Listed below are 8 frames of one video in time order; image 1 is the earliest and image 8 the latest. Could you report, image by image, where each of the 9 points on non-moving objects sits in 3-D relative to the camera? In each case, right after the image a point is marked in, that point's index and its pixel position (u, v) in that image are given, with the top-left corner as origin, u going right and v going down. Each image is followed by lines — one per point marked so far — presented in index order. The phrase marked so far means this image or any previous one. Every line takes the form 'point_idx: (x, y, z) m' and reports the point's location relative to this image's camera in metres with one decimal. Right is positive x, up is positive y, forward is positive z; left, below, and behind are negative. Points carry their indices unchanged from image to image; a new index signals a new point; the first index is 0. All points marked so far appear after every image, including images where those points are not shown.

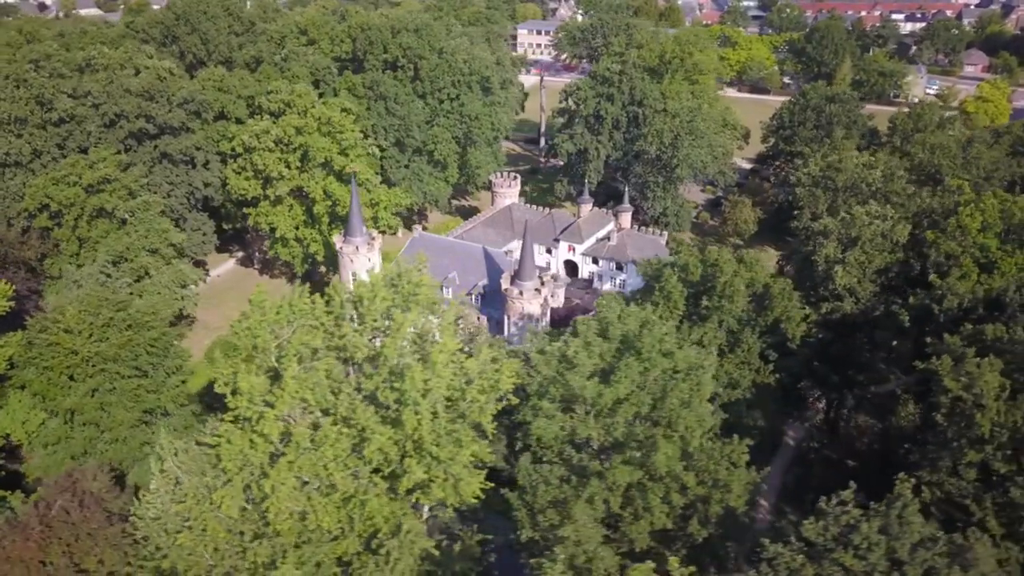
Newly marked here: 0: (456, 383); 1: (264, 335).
0: (-1.7, -2.3, +19.7) m
1: (-6.1, -1.2, +19.9) m
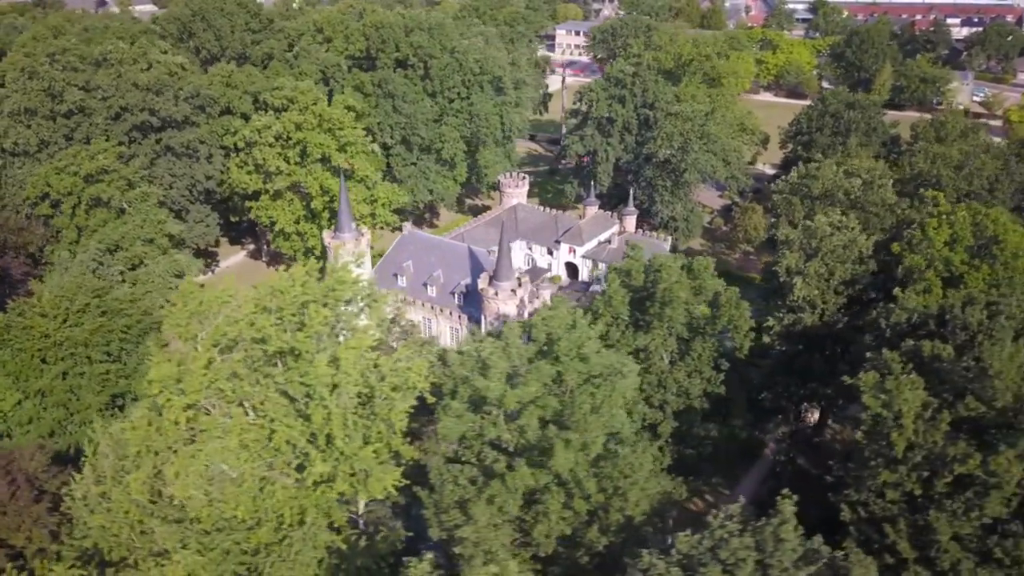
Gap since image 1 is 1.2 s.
0: (-3.8, -2.2, +19.9) m
1: (-8.2, -0.9, +20.3) m
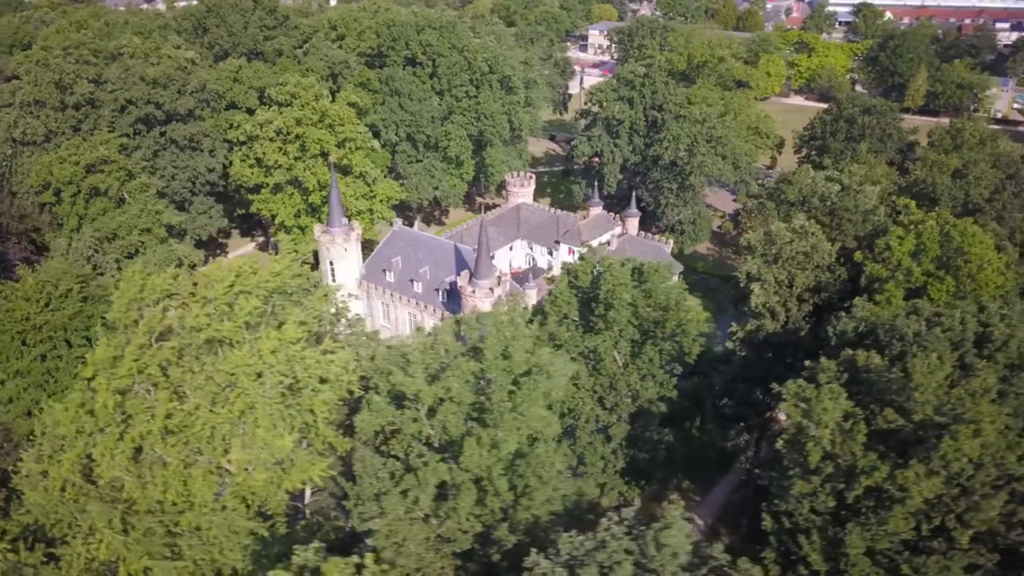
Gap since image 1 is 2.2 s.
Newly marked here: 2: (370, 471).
0: (-5.7, -2.0, +20.2) m
1: (-10.0, -0.6, +20.9) m
2: (-3.1, -4.3, +19.1) m
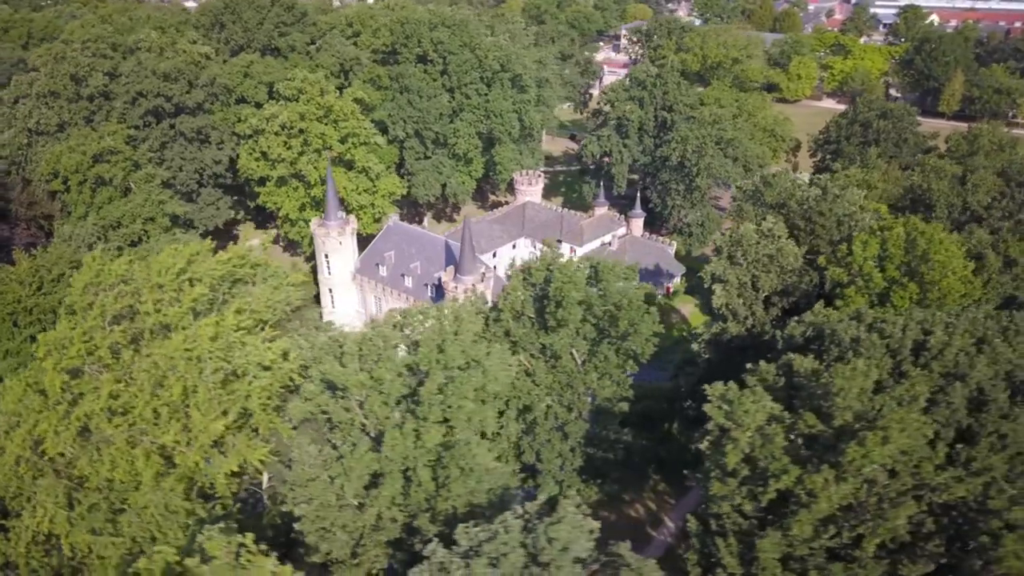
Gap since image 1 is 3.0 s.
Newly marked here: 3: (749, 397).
0: (-7.3, -1.7, +20.8) m
1: (-11.5, -0.2, +21.7) m
2: (-4.8, -4.0, +19.5) m
3: (+5.4, -2.5, +18.6) m
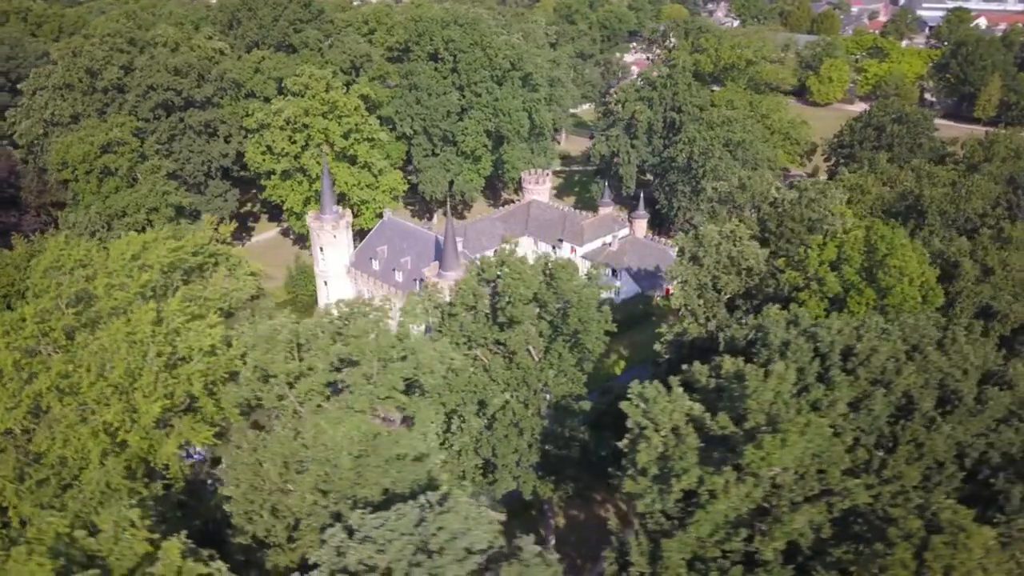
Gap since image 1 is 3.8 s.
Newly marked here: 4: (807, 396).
0: (-9.0, -1.4, +21.4) m
1: (-13.1, +0.3, +22.6) m
2: (-6.6, -3.8, +20.0) m
3: (+3.6, -2.5, +18.5) m
4: (+6.5, -2.4, +17.9) m
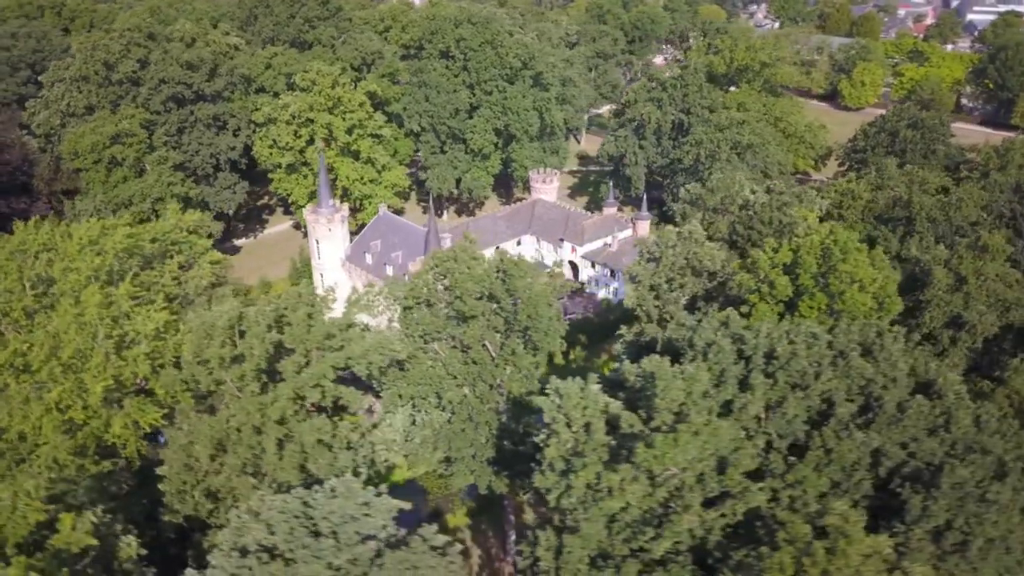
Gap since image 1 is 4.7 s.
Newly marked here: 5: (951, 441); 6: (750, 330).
0: (-10.6, -1.0, +22.2) m
1: (-14.6, +0.8, +23.6) m
2: (-8.4, -3.4, +20.6) m
3: (+1.7, -2.4, +18.6) m
4: (+4.6, -2.4, +17.8) m
5: (+9.6, -3.4, +17.7) m
6: (+5.9, -1.0, +19.8) m
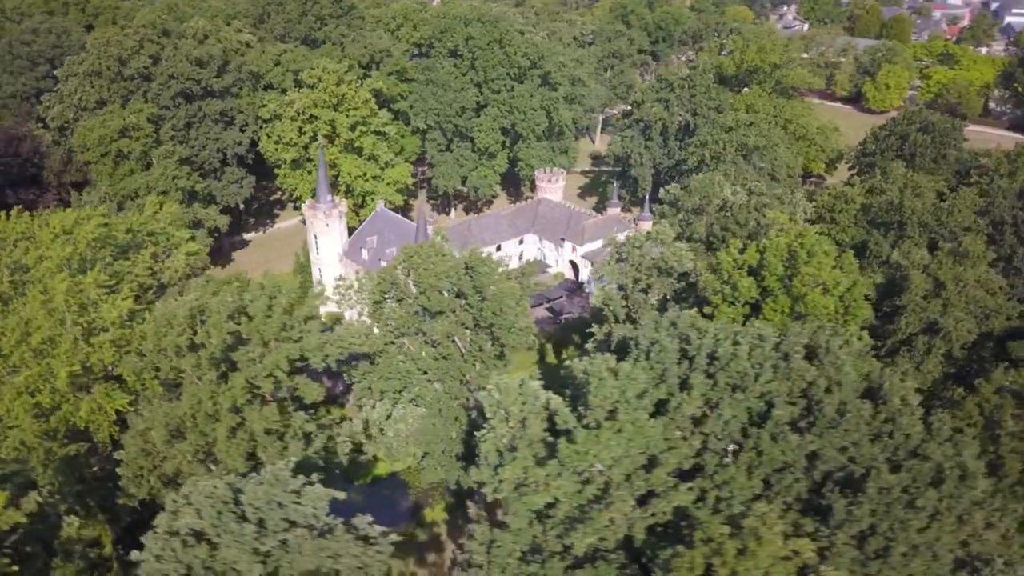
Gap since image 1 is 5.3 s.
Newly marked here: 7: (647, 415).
0: (-11.8, -0.7, +22.8) m
1: (-15.7, +1.2, +24.3) m
2: (-9.7, -3.1, +21.2) m
3: (+0.4, -2.3, +18.7) m
4: (+3.2, -2.4, +17.8) m
5: (+8.2, -3.4, +17.5) m
6: (+4.6, -1.0, +19.7) m
7: (+2.8, -2.7, +16.9) m
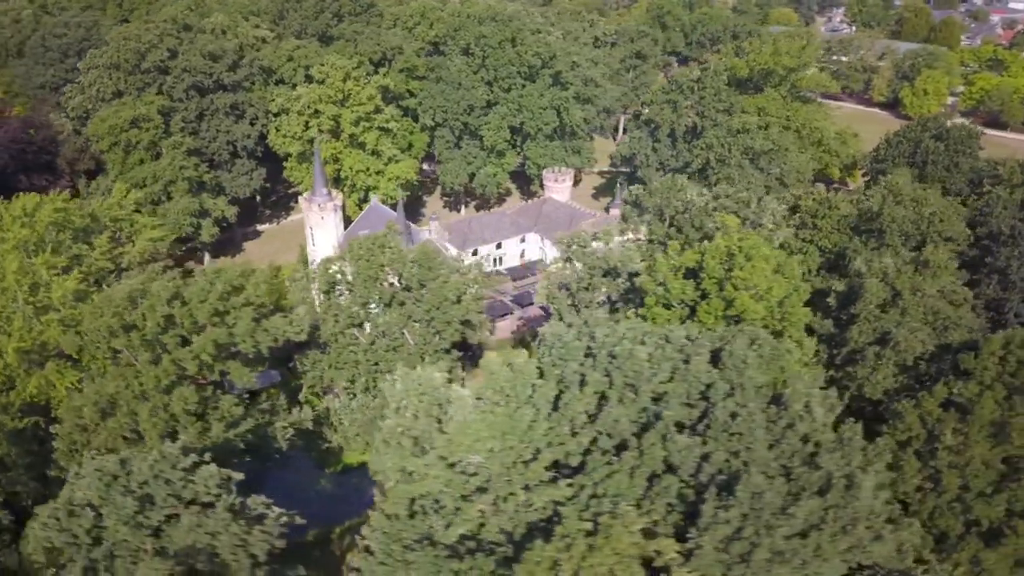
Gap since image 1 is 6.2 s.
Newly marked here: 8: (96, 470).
0: (-13.7, -0.1, +23.8) m
1: (-17.4, +1.9, +25.6) m
2: (-11.8, -2.6, +22.1) m
3: (-1.9, -2.2, +19.0) m
4: (+0.9, -2.3, +17.9) m
5: (+5.8, -3.5, +17.2) m
6: (+2.4, -1.0, +19.7) m
7: (+0.4, -2.6, +17.0) m
8: (-8.4, -3.8, +16.7) m
